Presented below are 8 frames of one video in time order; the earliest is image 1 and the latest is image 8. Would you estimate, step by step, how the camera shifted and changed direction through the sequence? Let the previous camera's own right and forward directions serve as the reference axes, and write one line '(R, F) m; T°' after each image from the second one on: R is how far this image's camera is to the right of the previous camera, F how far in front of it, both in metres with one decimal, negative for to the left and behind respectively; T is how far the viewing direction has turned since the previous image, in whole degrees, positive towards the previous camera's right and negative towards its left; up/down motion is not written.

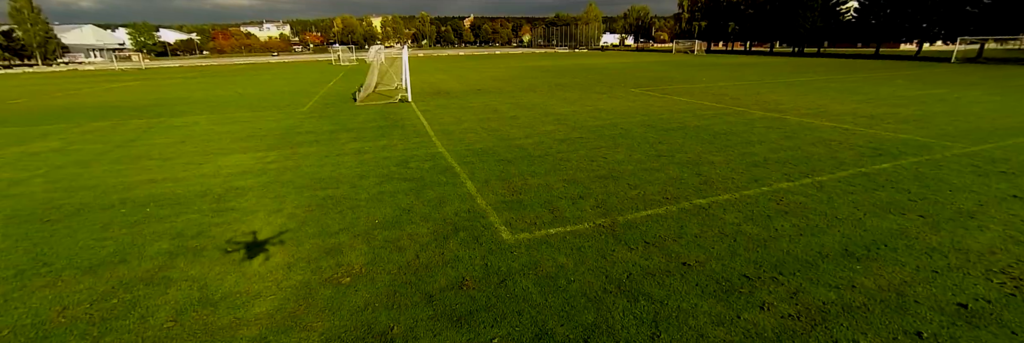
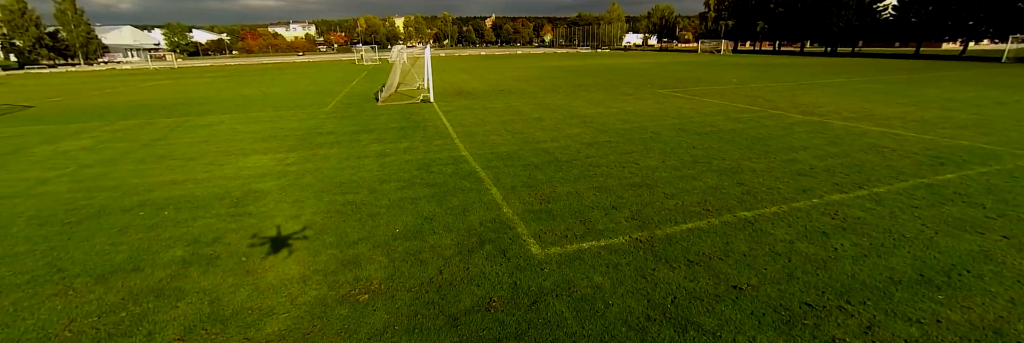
(-0.1, +0.3) m; -3°
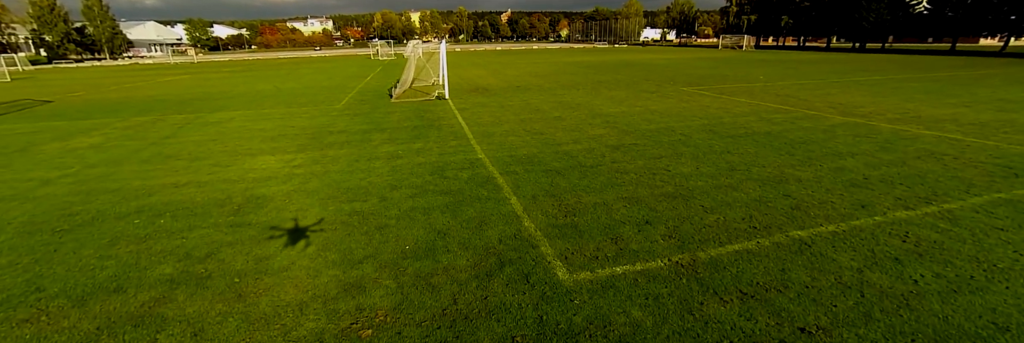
(-0.1, +0.4) m; -2°
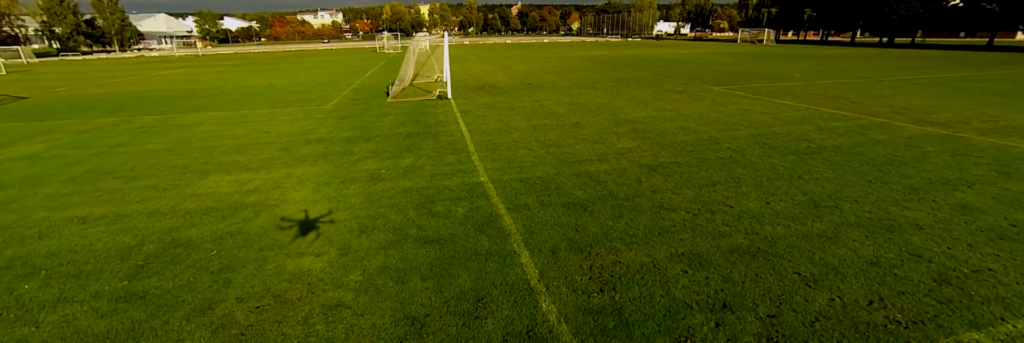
(0.0, +1.2) m; -1°
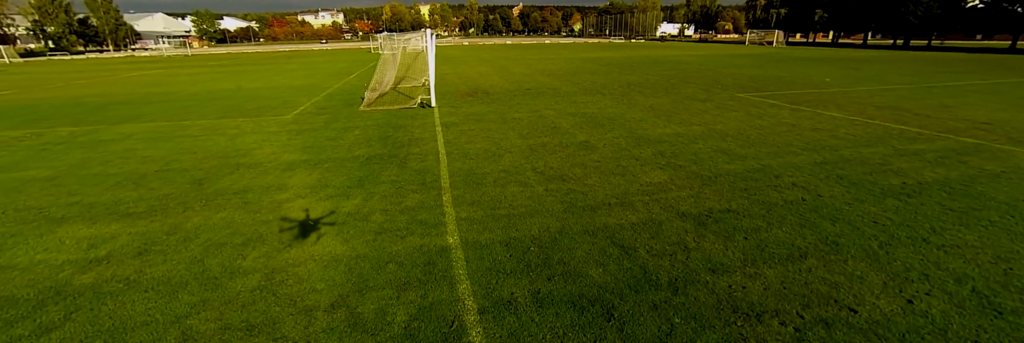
(+0.1, +1.5) m; 0°
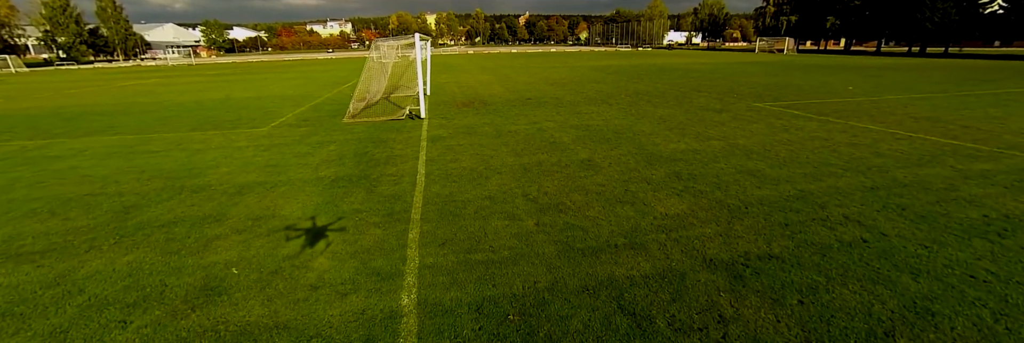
(+0.2, +0.8) m; -1°
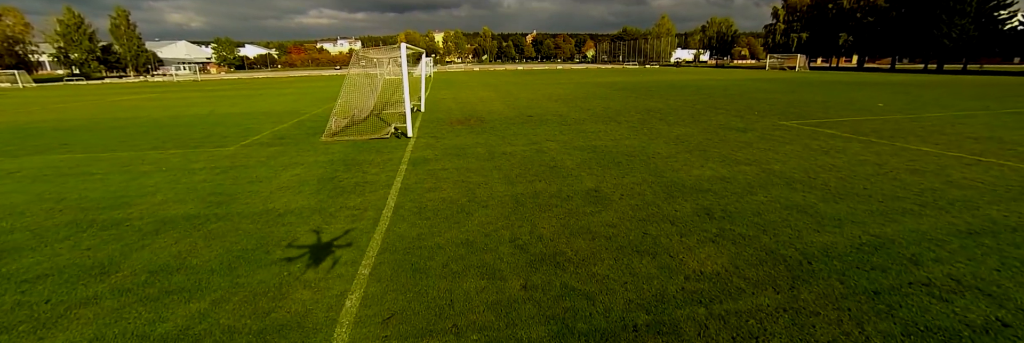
(+0.2, +0.9) m; -1°
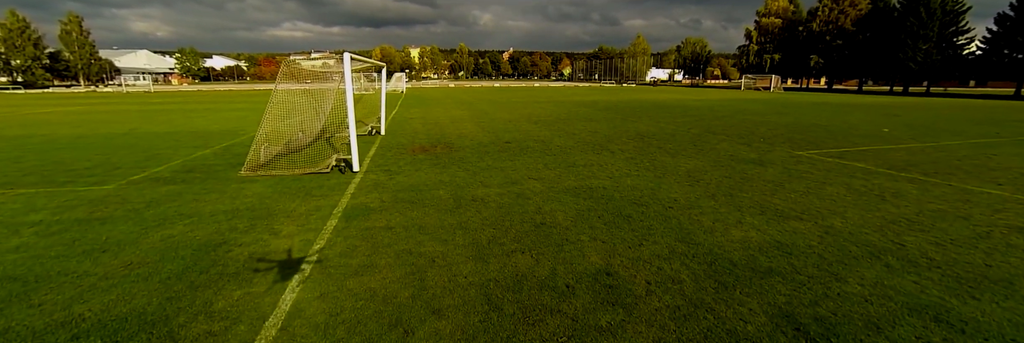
(+0.1, +1.4) m; +3°
